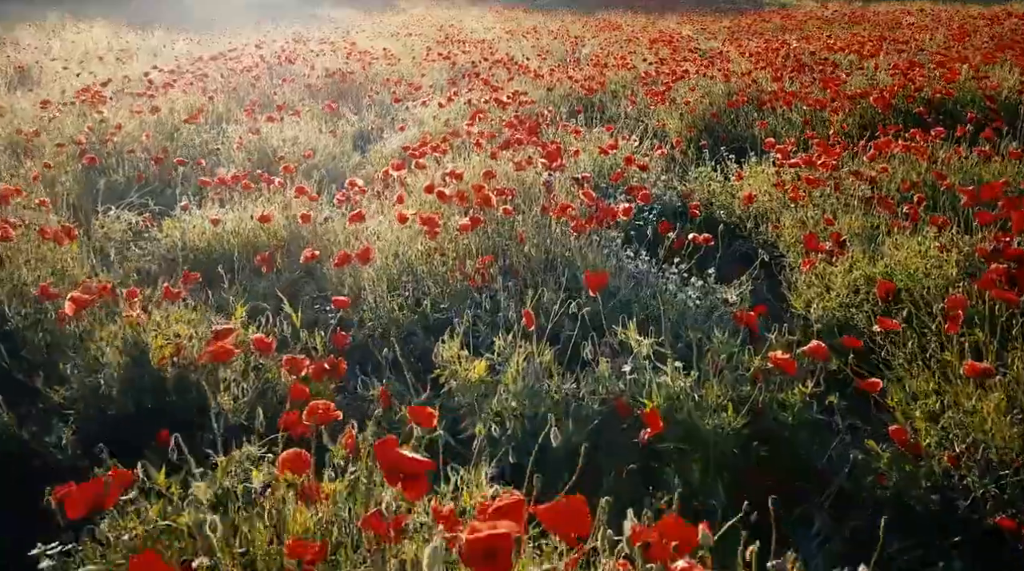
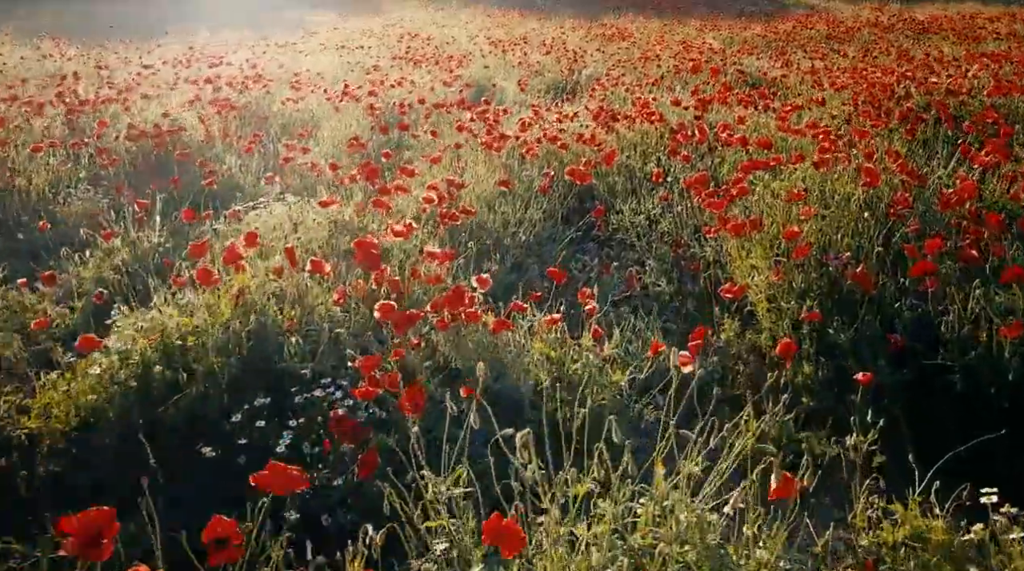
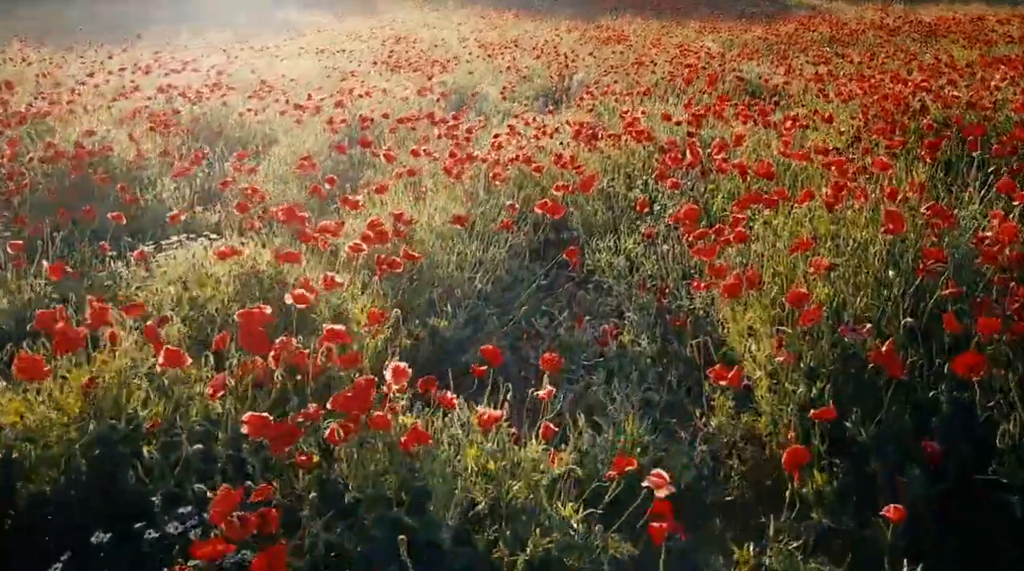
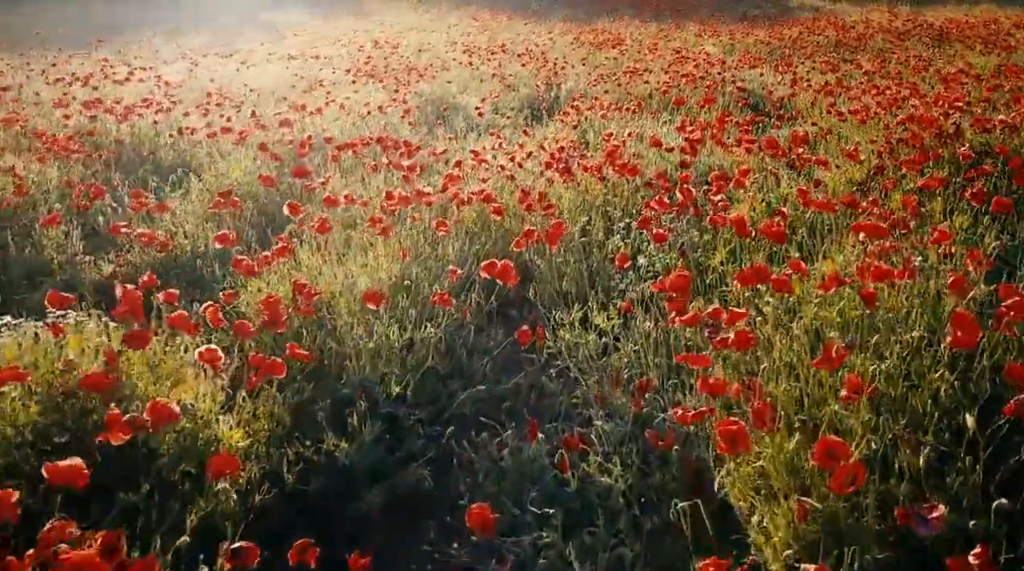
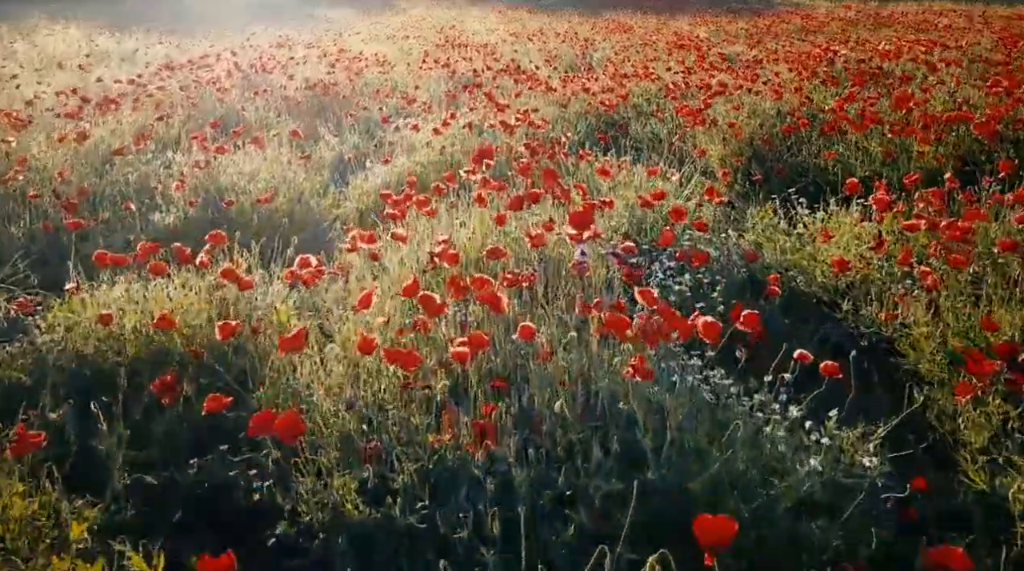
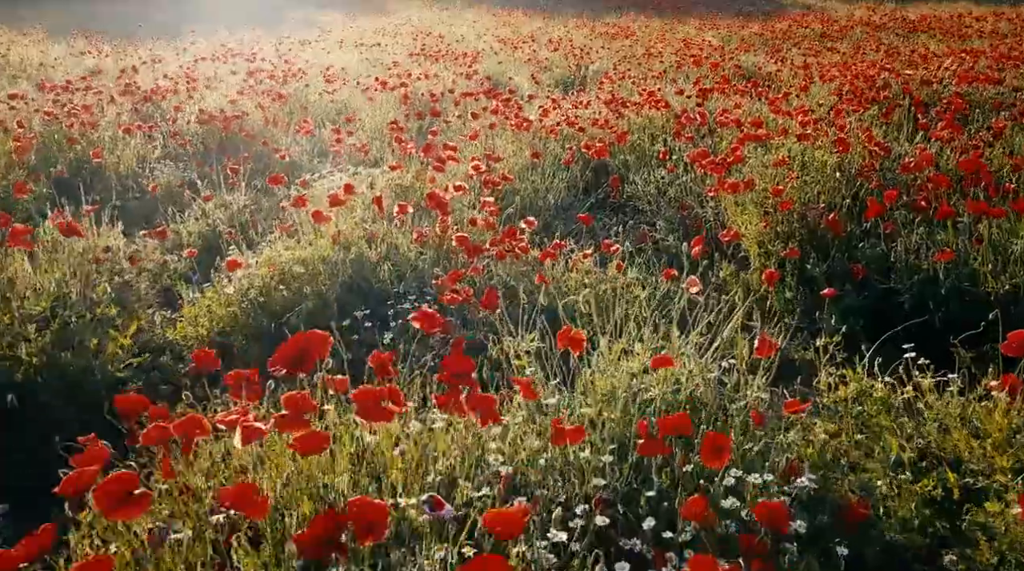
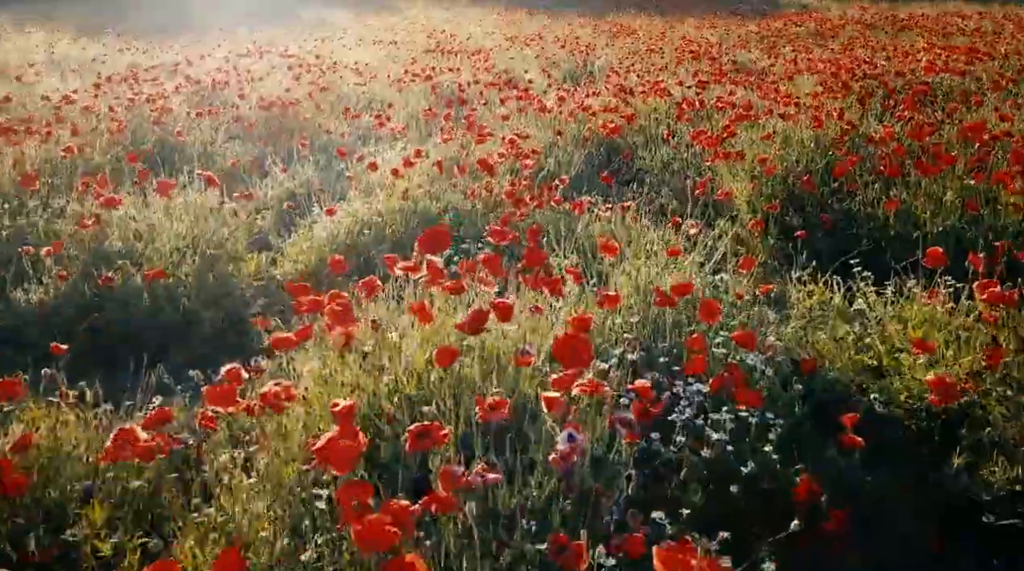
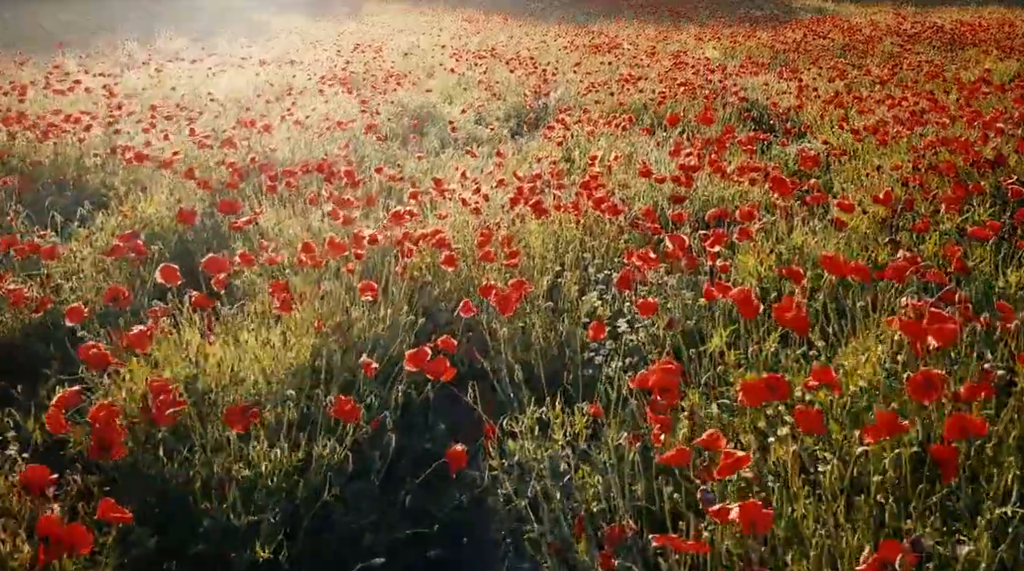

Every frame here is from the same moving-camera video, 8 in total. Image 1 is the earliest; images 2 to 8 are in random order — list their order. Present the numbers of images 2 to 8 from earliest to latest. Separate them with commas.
5, 7, 6, 2, 3, 4, 8
